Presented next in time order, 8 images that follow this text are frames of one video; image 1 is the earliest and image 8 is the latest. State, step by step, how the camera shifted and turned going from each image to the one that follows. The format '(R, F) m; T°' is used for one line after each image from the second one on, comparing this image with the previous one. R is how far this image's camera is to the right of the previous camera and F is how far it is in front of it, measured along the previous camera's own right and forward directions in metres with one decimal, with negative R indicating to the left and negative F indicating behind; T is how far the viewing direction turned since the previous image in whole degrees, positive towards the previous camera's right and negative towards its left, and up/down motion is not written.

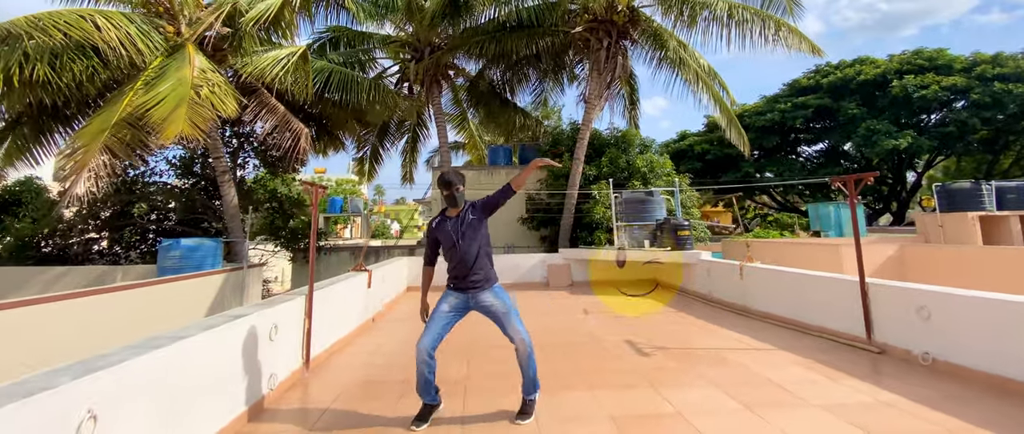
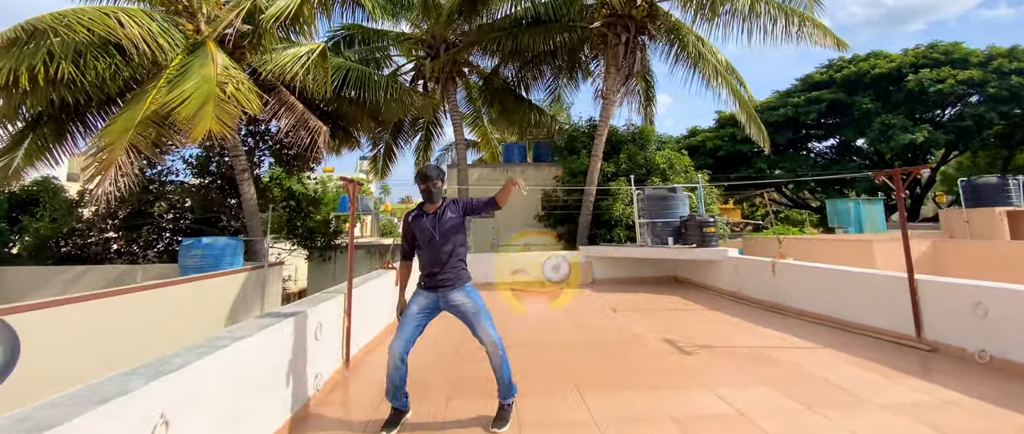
(-0.3, +0.1) m; 0°
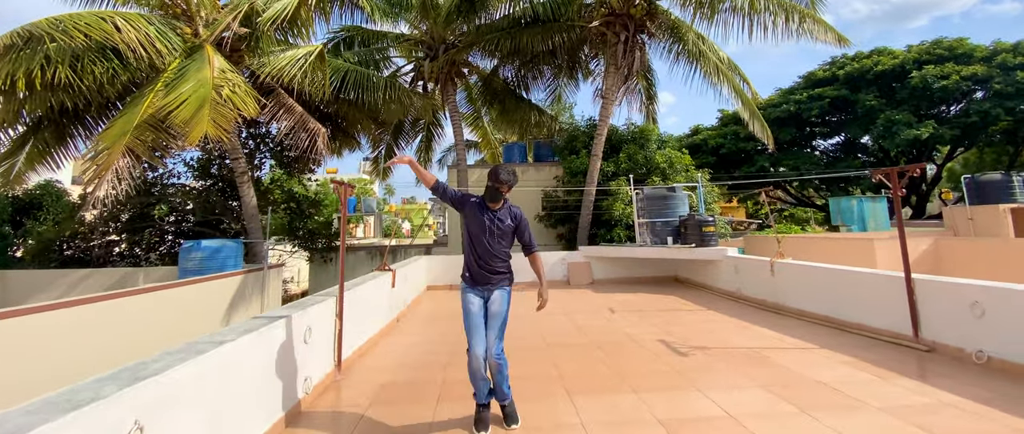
(+0.1, 0.0) m; -1°
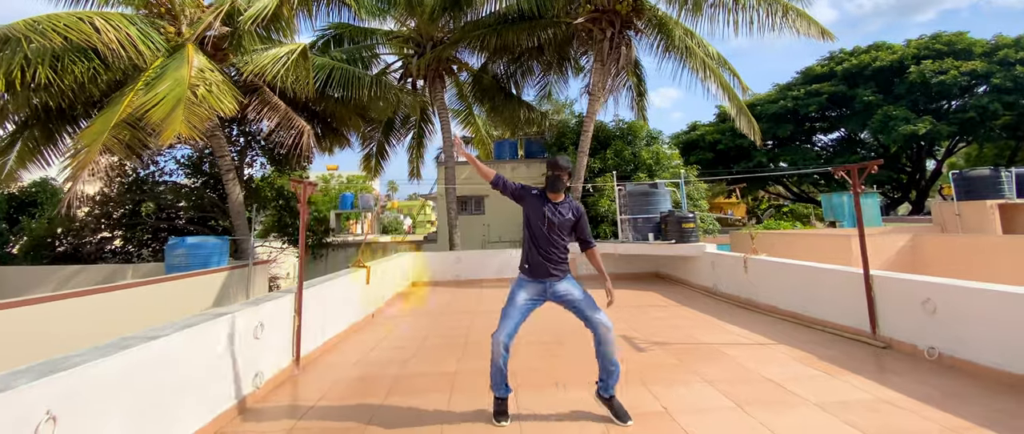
(+0.4, -0.1) m; -1°
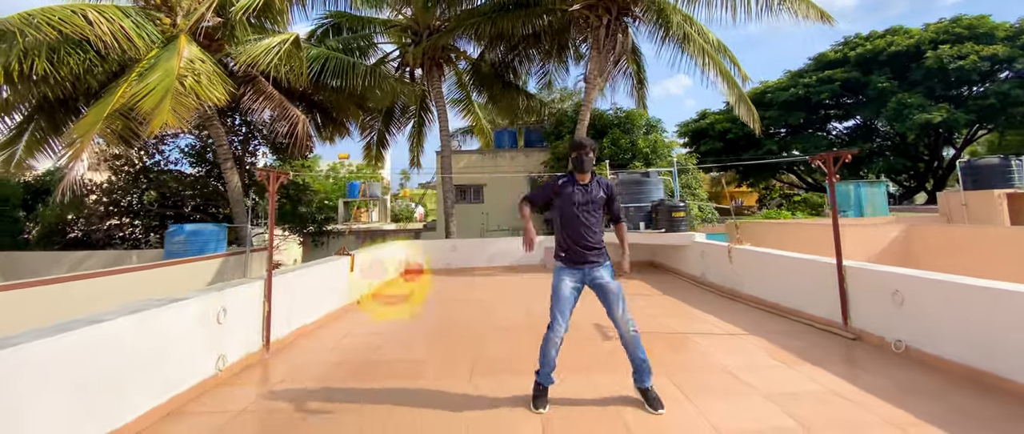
(+0.5, 0.0) m; -2°
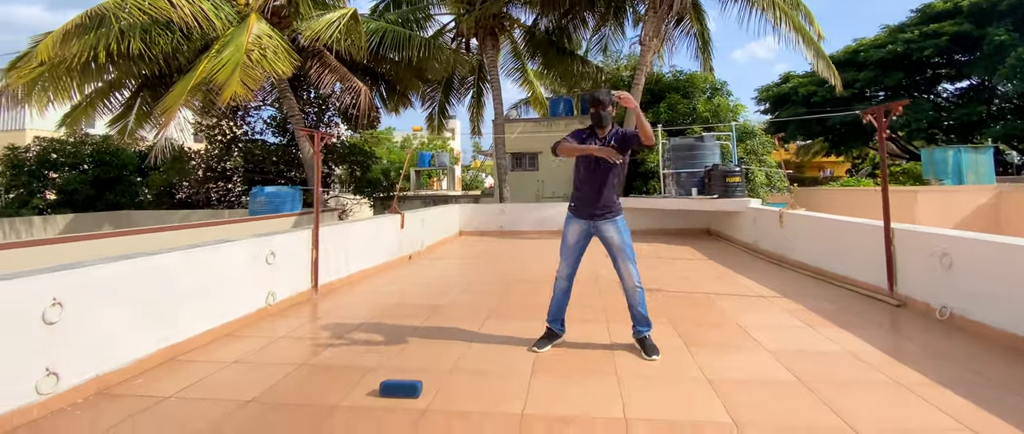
(+0.5, -0.1) m; -8°
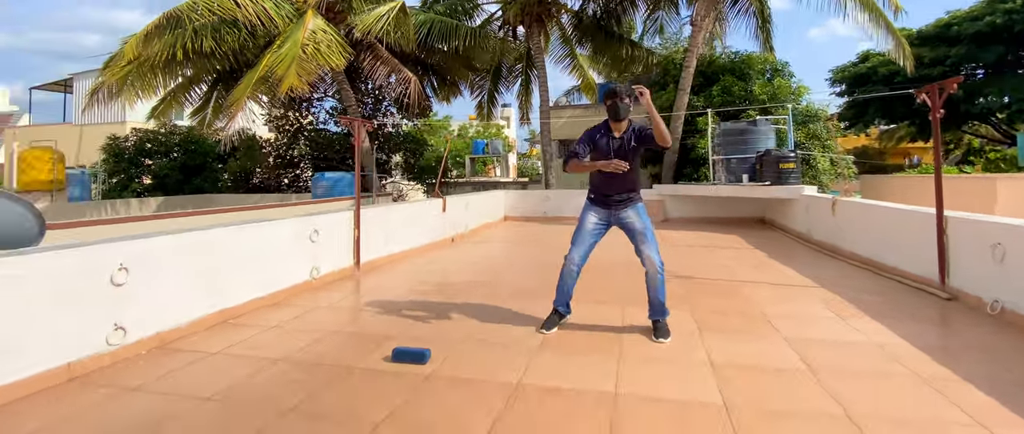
(+0.3, -0.1) m; -7°
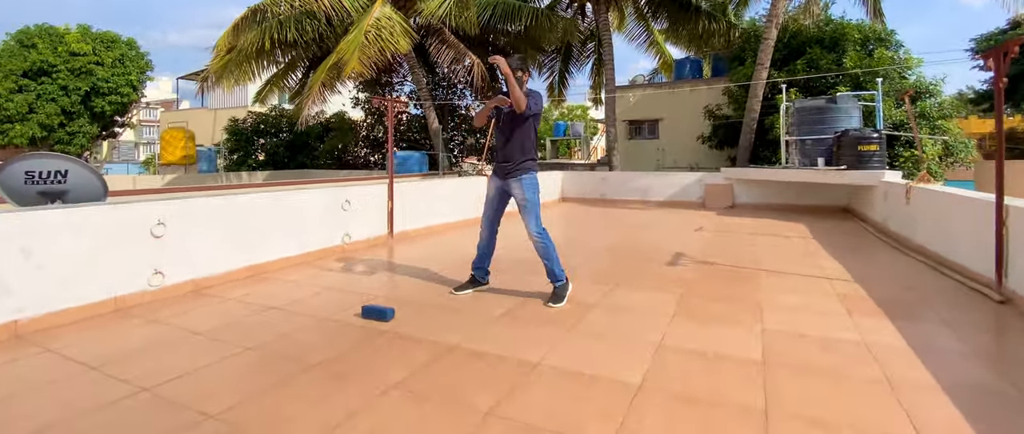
(+0.8, 0.0) m; -11°
